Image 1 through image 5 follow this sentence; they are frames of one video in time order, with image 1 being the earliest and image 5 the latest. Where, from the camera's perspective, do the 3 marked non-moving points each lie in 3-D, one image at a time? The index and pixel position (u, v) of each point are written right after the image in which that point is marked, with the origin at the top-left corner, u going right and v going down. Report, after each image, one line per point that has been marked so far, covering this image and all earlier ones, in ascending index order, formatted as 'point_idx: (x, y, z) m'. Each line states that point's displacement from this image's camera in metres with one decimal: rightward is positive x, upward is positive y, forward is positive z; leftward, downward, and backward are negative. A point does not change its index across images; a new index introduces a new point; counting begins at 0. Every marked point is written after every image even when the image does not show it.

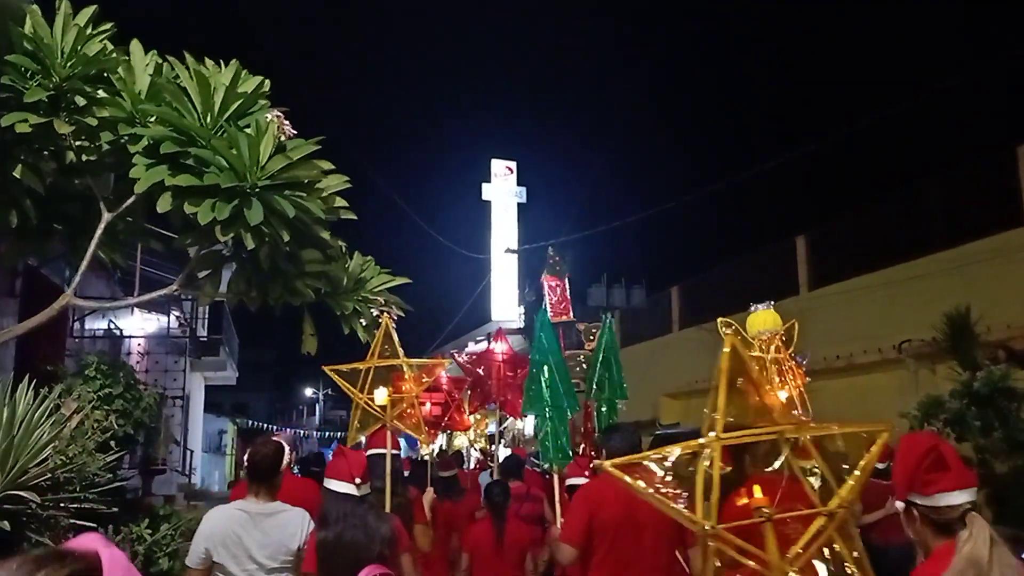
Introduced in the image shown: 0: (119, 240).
0: (-2.5, +0.3, +5.2) m
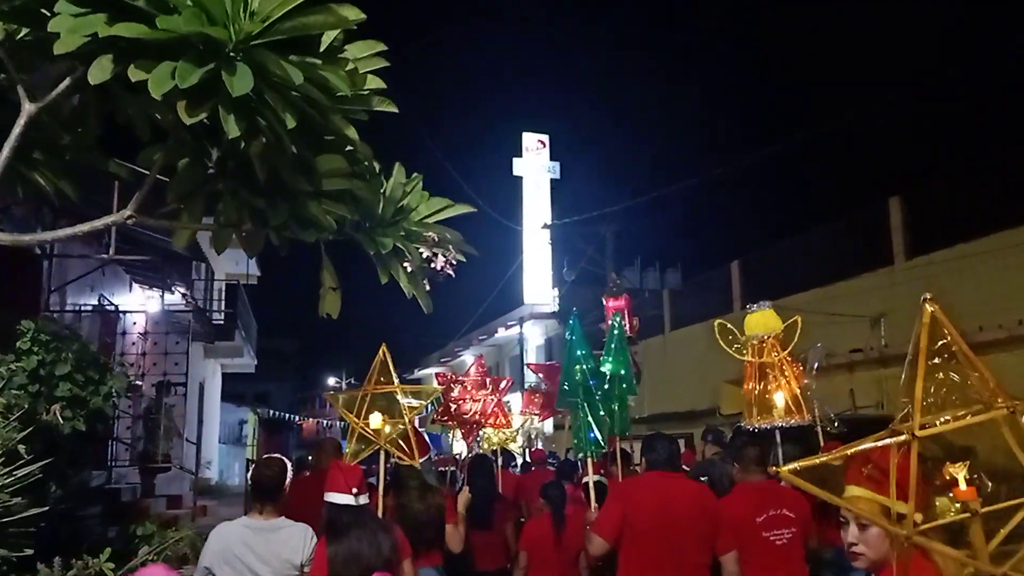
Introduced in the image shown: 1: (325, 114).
0: (-2.0, +0.6, +3.7) m
1: (-0.6, +0.6, +2.8) m
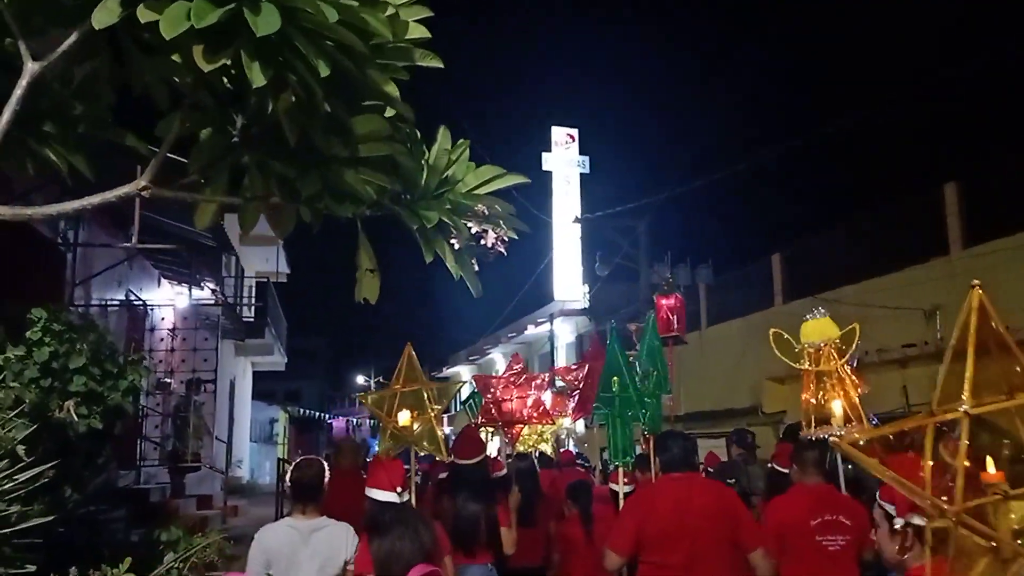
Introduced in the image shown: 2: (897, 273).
0: (-1.8, +0.6, +3.4) m
1: (-0.5, +0.7, +2.4) m
2: (+5.5, +0.2, +11.6) m
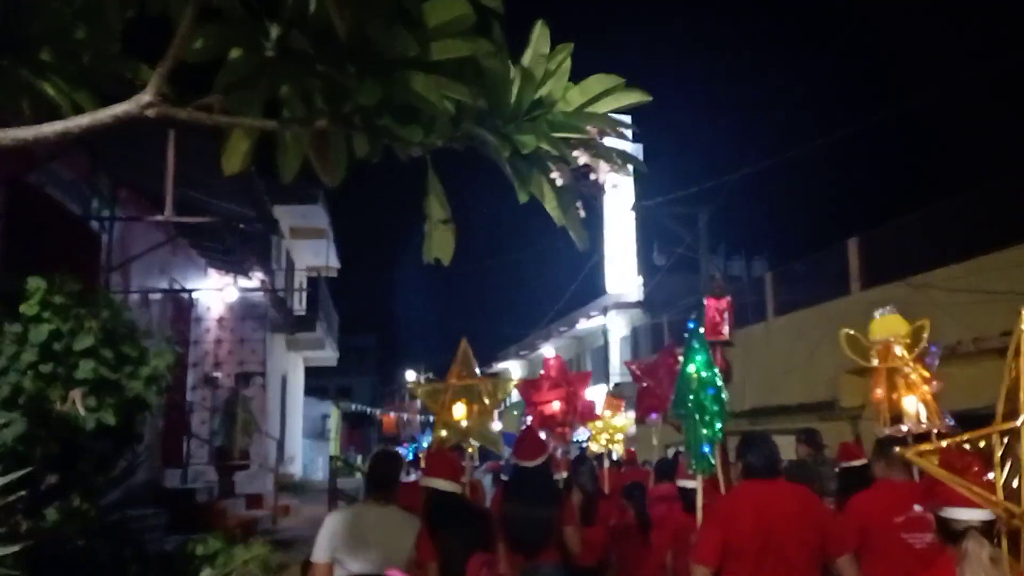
0: (-1.5, +0.8, +2.8) m
1: (-0.2, +0.8, +1.8) m
2: (+6.3, +0.4, +10.5) m
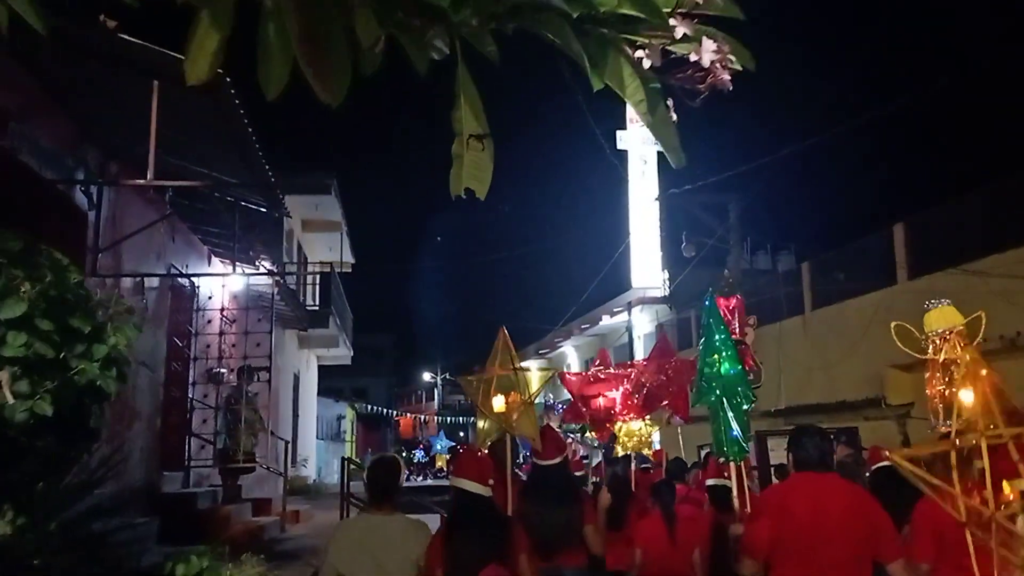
0: (-1.3, +0.9, +2.2) m
1: (0.0, +0.9, +1.1) m
2: (+6.6, +0.6, +9.8) m
